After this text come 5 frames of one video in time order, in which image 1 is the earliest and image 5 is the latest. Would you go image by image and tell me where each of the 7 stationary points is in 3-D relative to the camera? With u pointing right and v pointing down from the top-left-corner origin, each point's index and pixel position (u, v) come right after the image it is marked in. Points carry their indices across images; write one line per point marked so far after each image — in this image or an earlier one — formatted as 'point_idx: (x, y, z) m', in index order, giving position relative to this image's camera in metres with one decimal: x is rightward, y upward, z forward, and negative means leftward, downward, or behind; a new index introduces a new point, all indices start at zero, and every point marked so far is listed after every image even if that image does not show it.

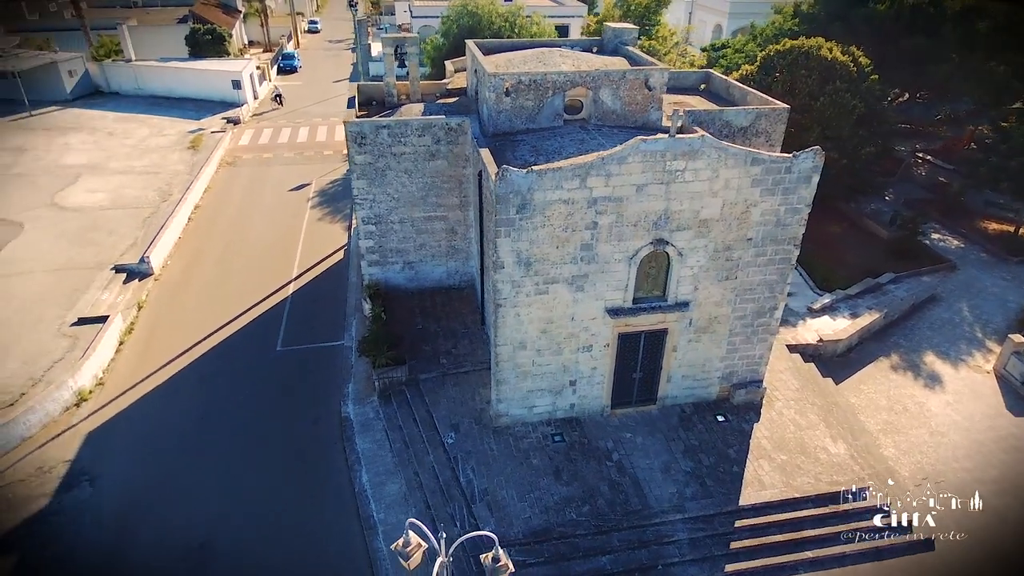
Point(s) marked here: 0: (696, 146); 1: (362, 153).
0: (+3.5, +2.7, +11.8) m
1: (-4.0, +3.7, +16.9) m
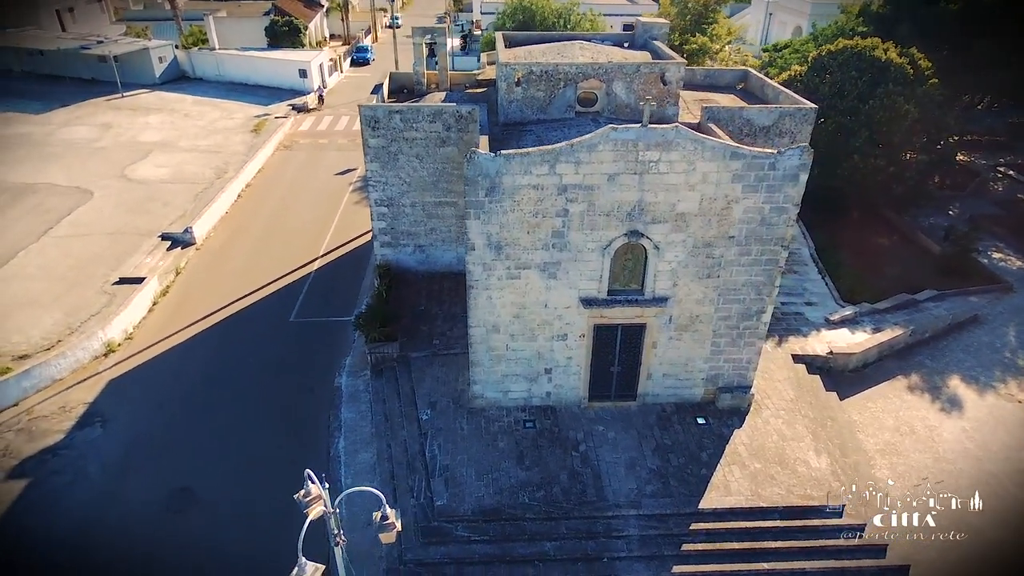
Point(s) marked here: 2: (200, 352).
0: (+2.9, +2.8, +11.6) m
1: (-3.8, +4.3, +17.6) m
2: (-8.9, -1.8, +17.8) m
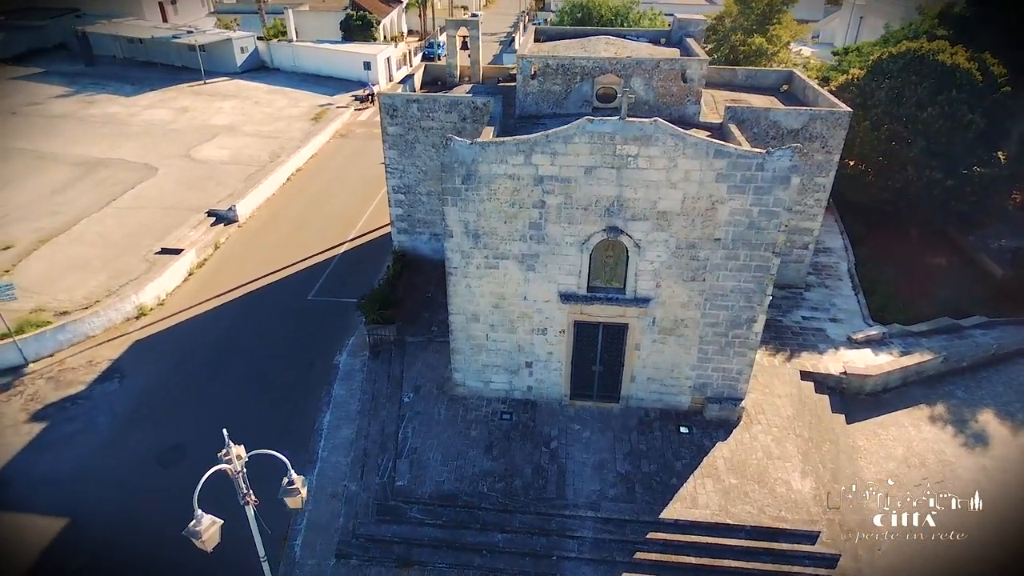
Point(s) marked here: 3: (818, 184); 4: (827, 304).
0: (+2.5, +2.8, +11.3) m
1: (-3.4, +4.7, +18.0) m
2: (-8.8, -1.0, +18.9) m
3: (+8.6, +2.9, +17.8) m
4: (+9.4, -0.5, +18.7) m
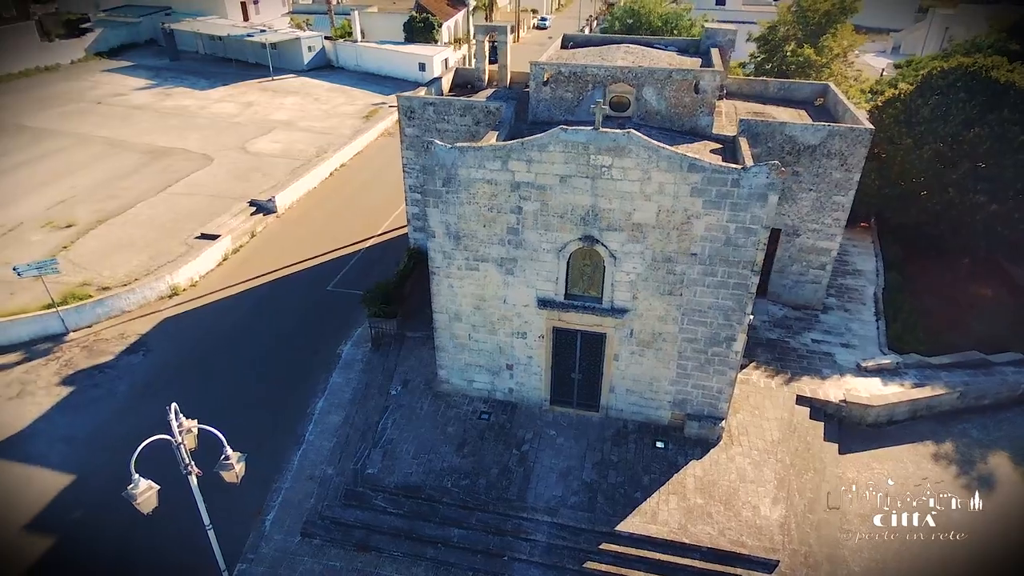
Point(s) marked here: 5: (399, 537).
0: (+2.0, +2.6, +11.3) m
1: (-3.0, +4.8, +18.6) m
2: (-8.6, -0.6, +20.0) m
3: (+8.8, +2.3, +17.1) m
4: (+9.4, -1.1, +17.9) m
5: (-2.2, -4.9, +12.2) m
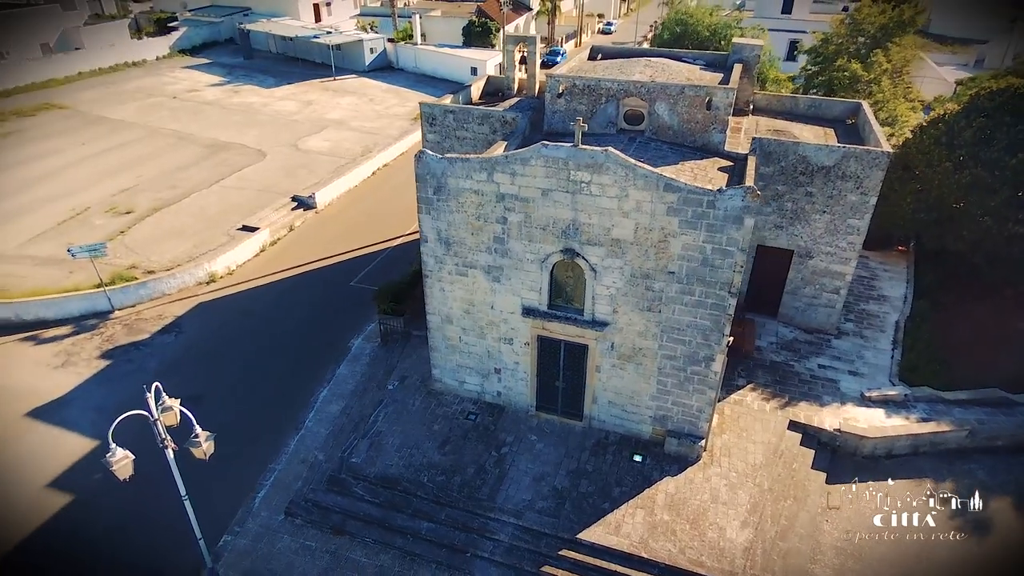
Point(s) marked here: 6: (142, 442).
0: (+1.6, +2.4, +11.5) m
1: (-2.4, +4.8, +19.3) m
2: (-8.2, -0.3, +21.3) m
3: (+9.0, +1.6, +16.6) m
4: (+9.4, -1.9, +17.4) m
5: (-2.9, -4.9, +12.9) m
6: (-9.0, -3.8, +15.6) m
